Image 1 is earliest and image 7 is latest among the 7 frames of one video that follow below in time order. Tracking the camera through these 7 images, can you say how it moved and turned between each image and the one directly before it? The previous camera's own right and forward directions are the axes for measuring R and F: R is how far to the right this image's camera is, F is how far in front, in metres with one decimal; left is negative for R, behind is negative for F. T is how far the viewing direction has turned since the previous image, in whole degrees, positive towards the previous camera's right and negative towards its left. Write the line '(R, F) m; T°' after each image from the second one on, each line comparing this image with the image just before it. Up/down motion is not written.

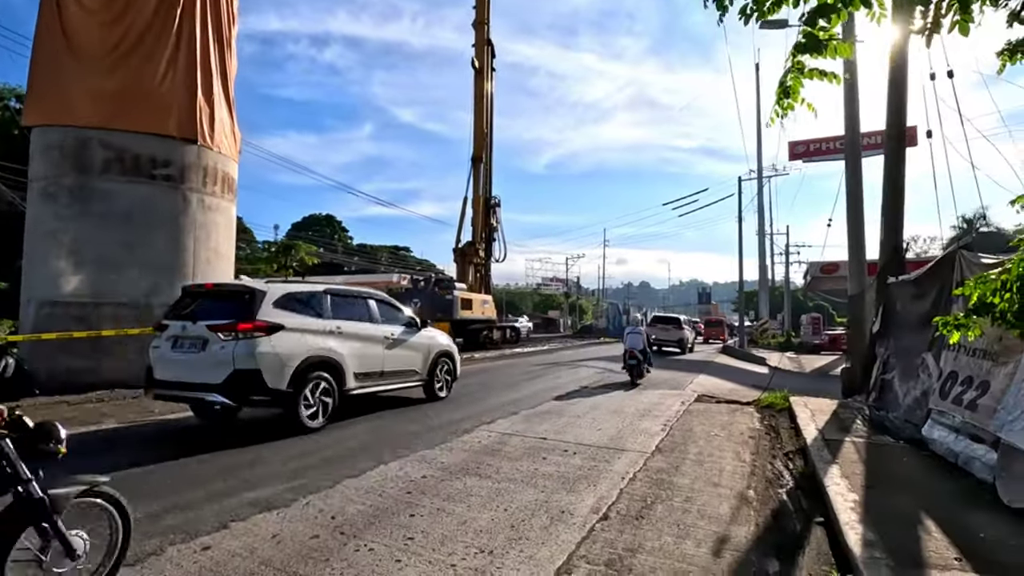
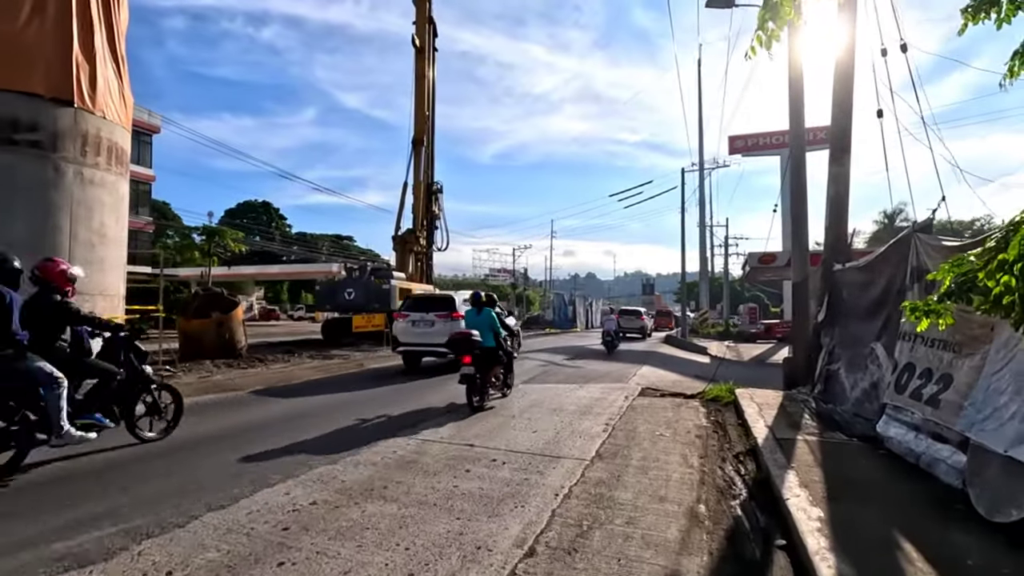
(+0.3, +1.0) m; +6°
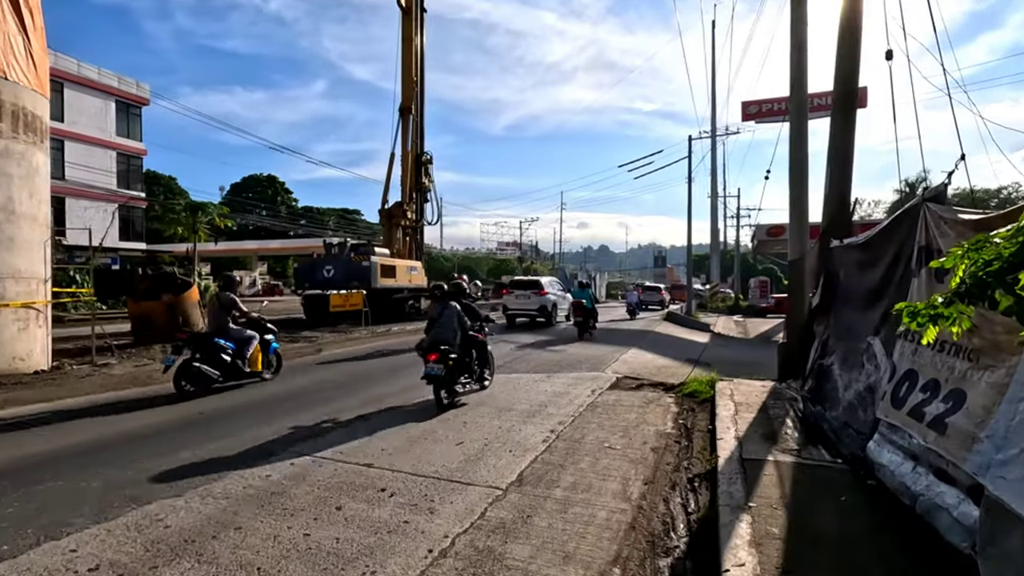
(+1.1, +1.3) m; -1°
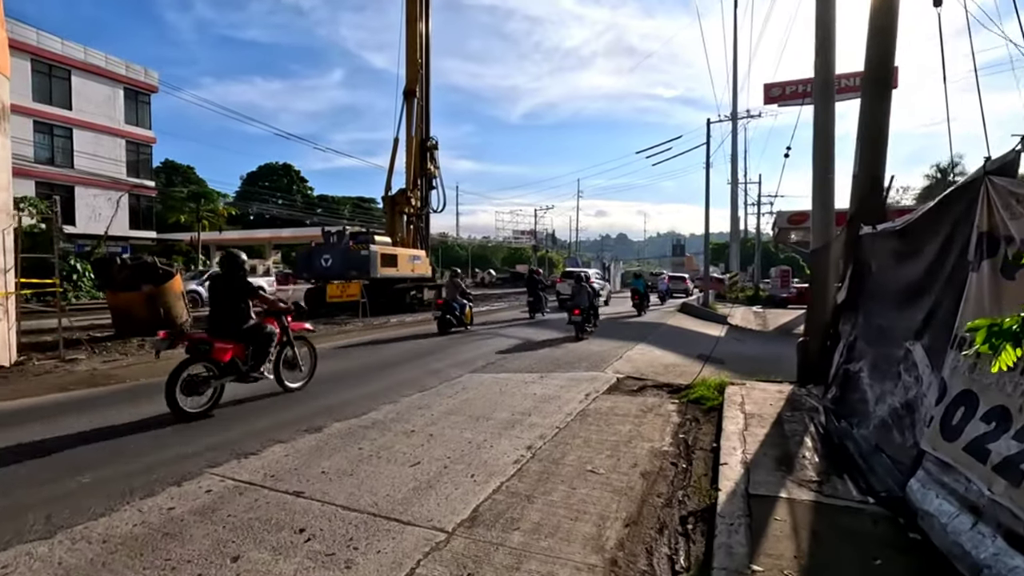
(+0.5, +1.0) m; -2°
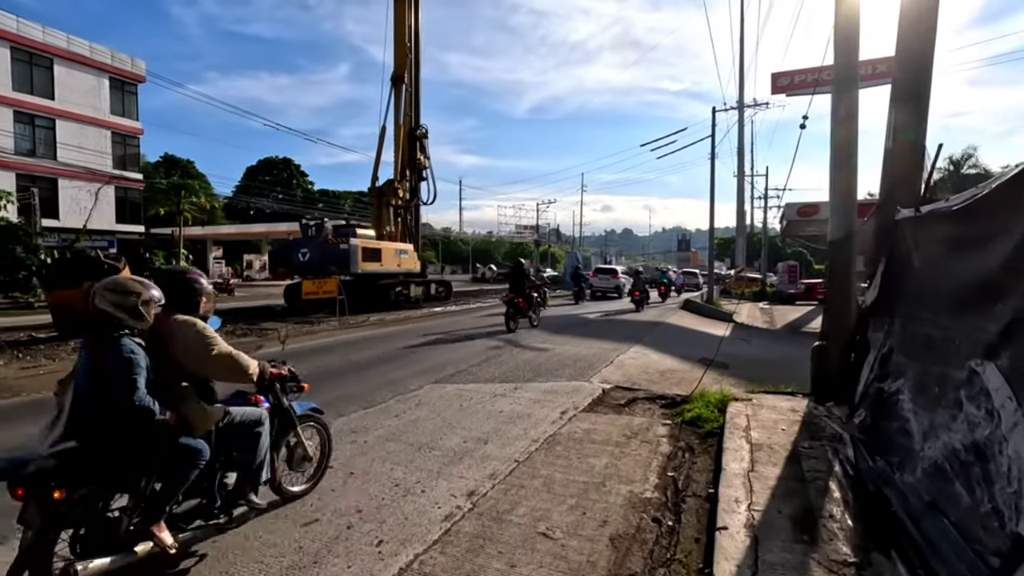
(+0.6, +1.4) m; -1°
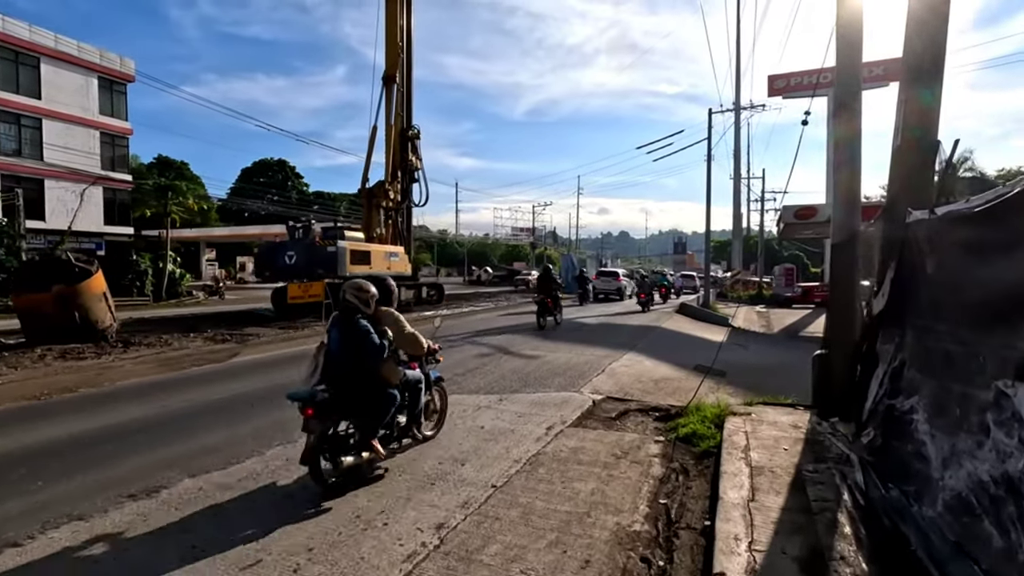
(+0.2, +0.5) m; 0°
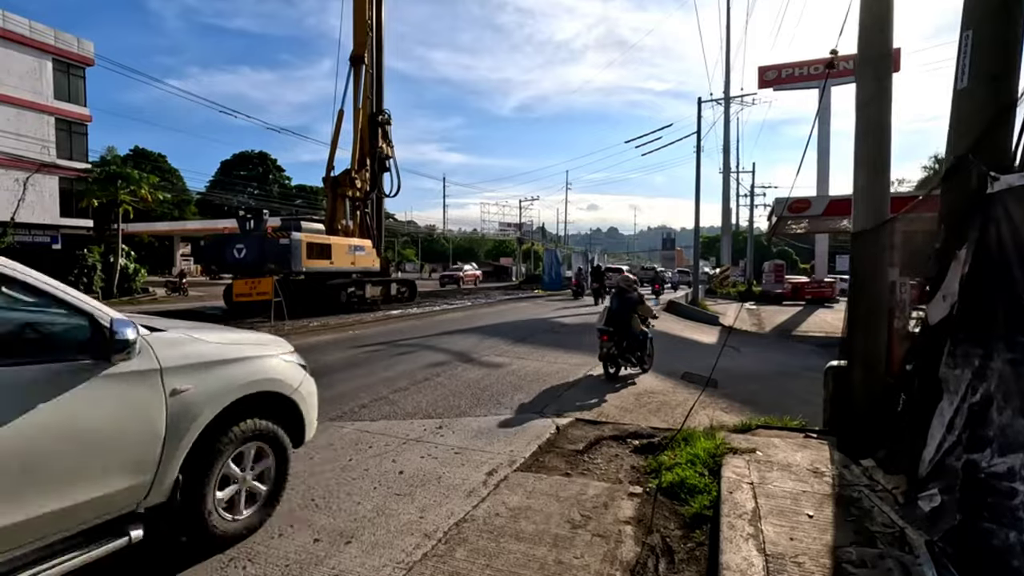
(+0.6, +1.7) m; +1°
